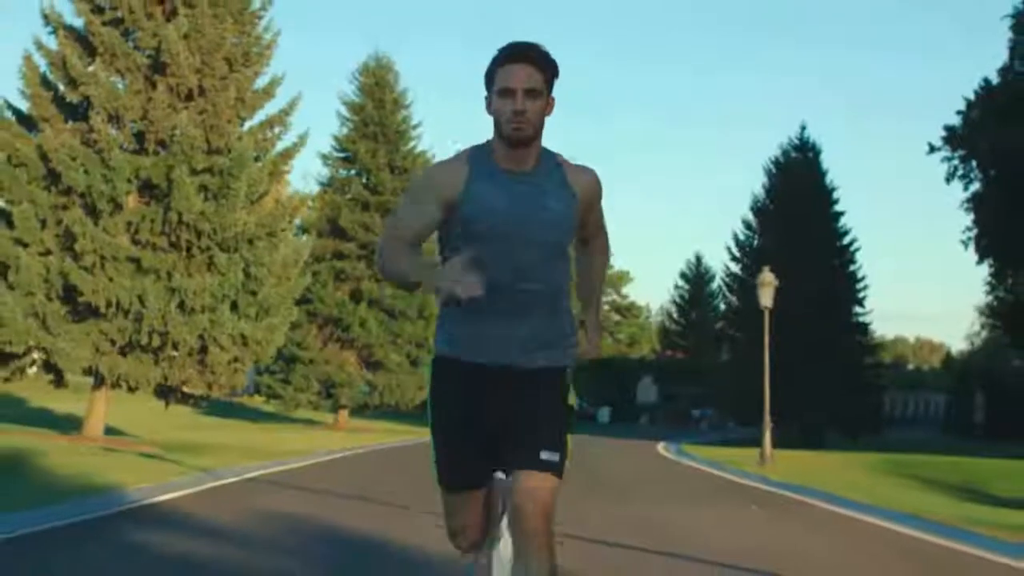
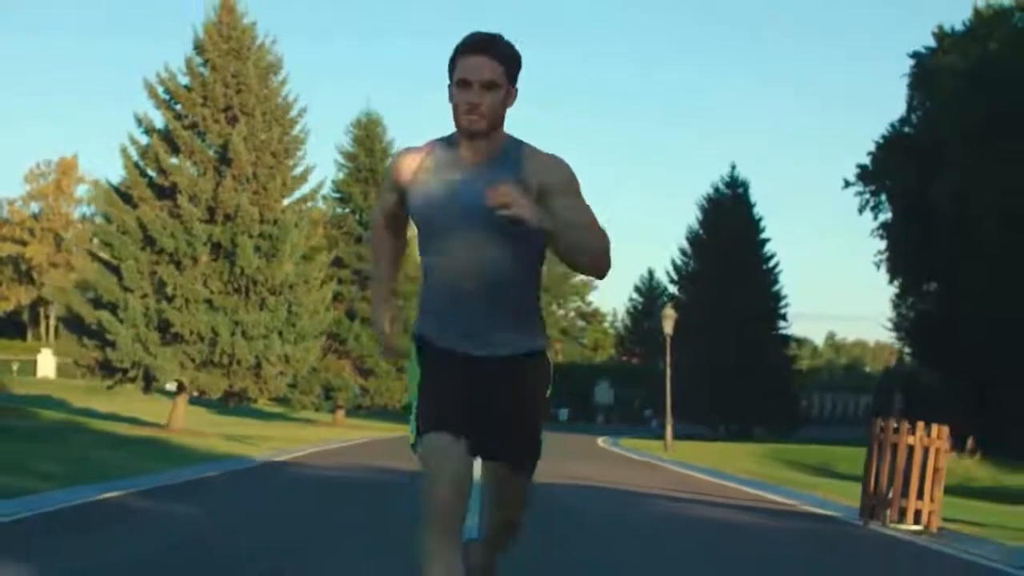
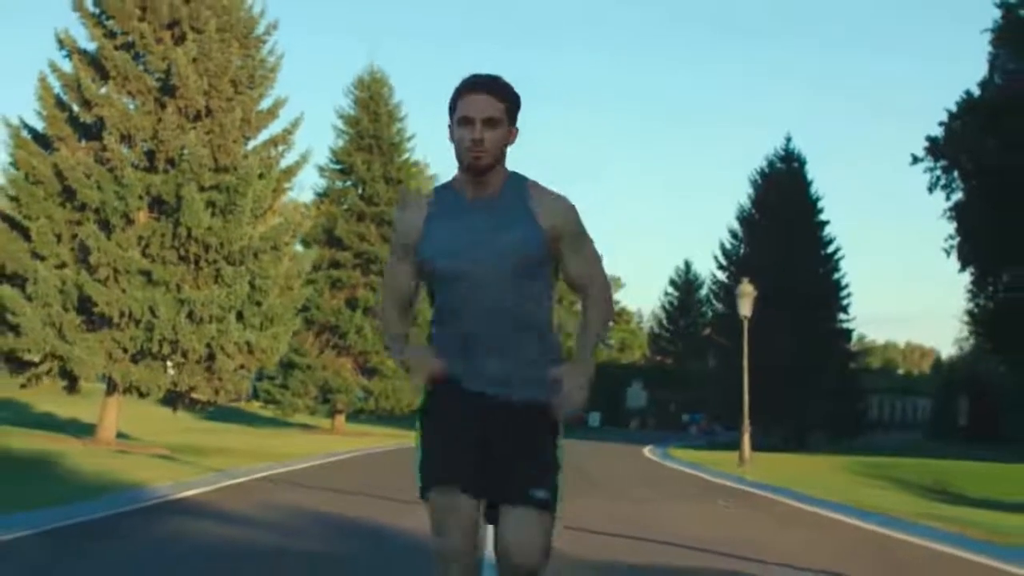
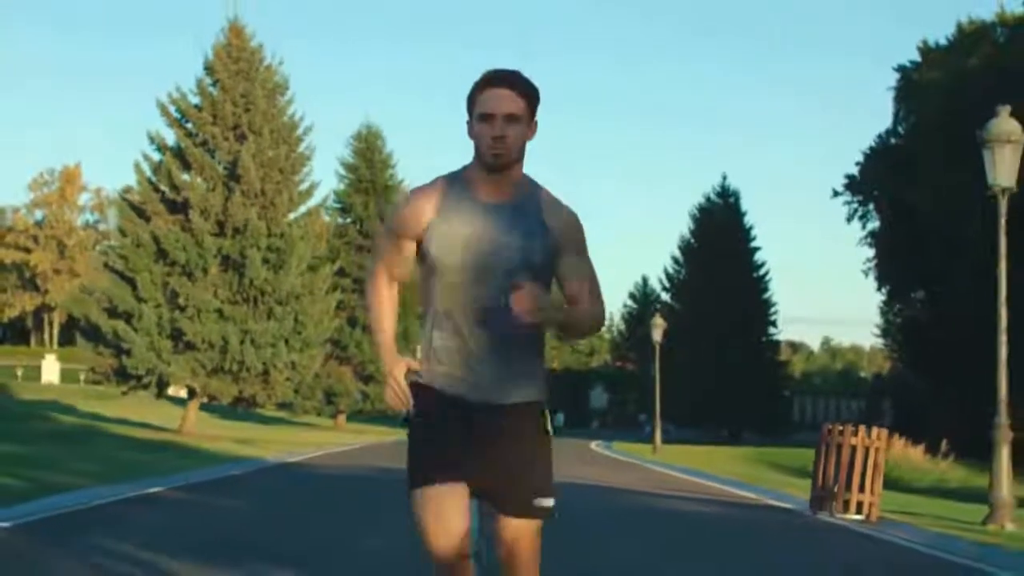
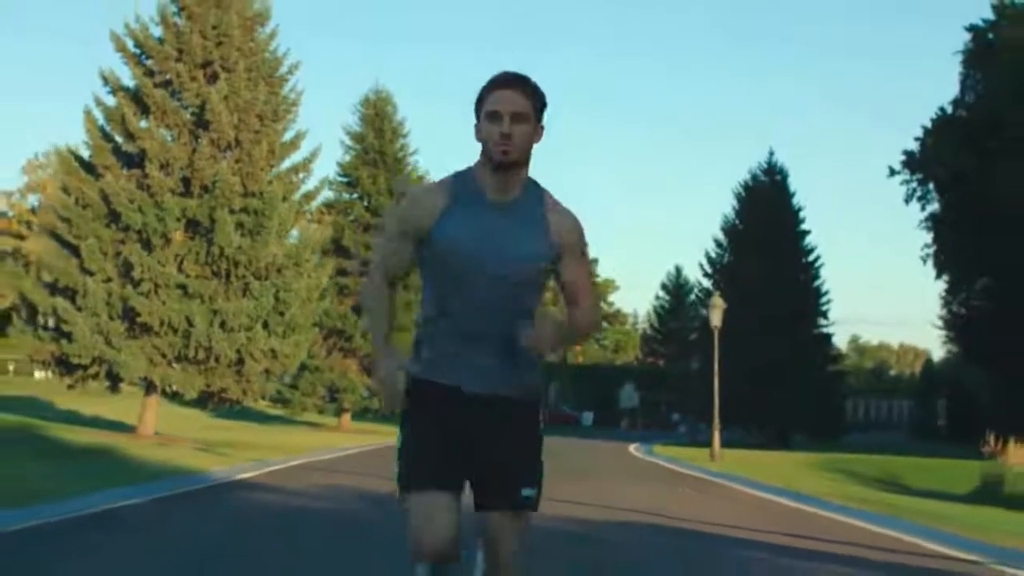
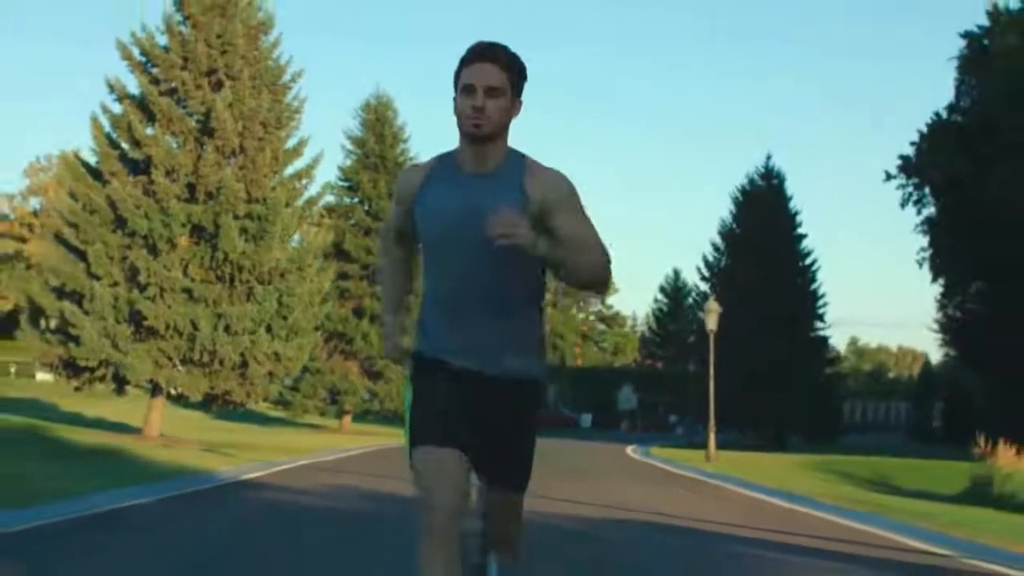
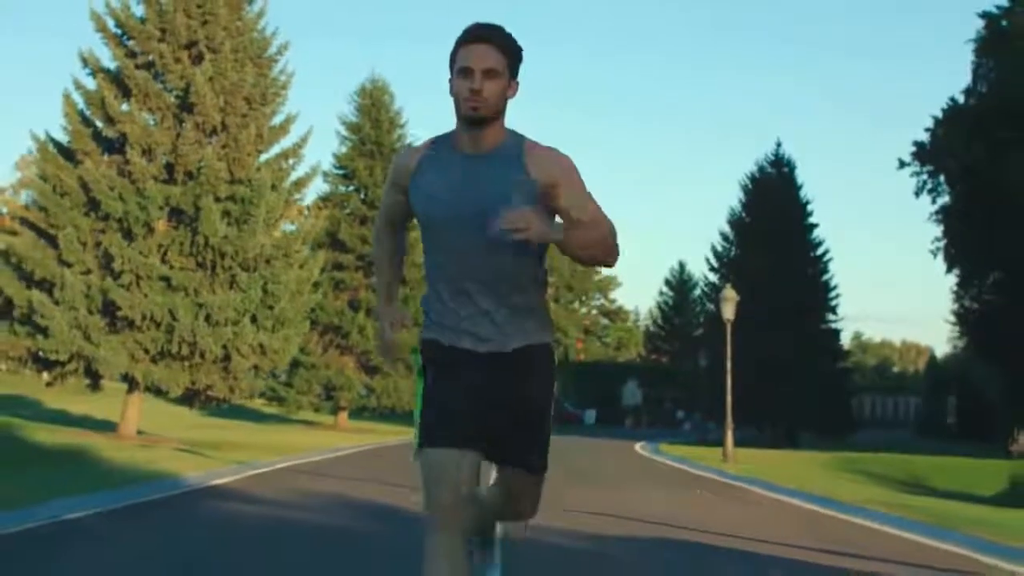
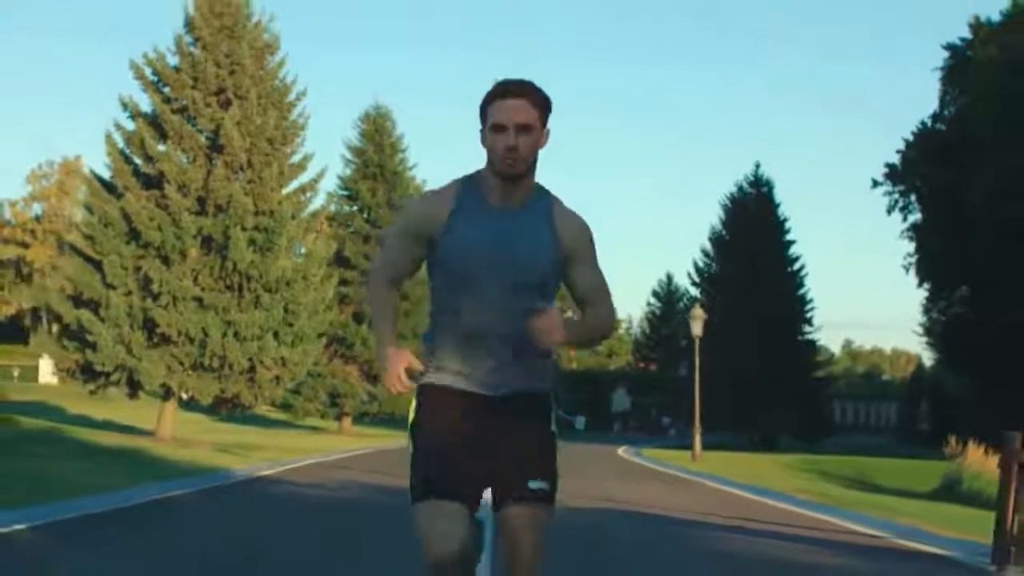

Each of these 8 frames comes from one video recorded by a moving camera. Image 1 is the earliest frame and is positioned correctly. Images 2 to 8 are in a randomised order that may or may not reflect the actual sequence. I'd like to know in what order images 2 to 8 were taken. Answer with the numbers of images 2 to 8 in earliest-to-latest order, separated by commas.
3, 7, 5, 6, 8, 2, 4
